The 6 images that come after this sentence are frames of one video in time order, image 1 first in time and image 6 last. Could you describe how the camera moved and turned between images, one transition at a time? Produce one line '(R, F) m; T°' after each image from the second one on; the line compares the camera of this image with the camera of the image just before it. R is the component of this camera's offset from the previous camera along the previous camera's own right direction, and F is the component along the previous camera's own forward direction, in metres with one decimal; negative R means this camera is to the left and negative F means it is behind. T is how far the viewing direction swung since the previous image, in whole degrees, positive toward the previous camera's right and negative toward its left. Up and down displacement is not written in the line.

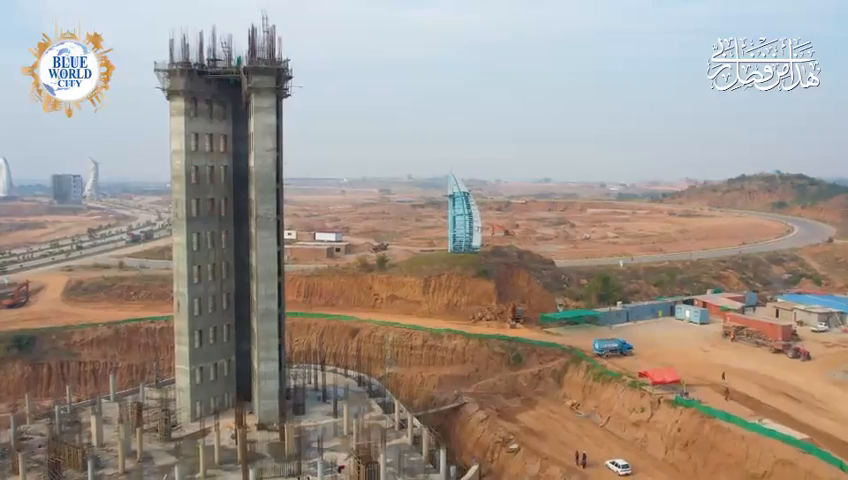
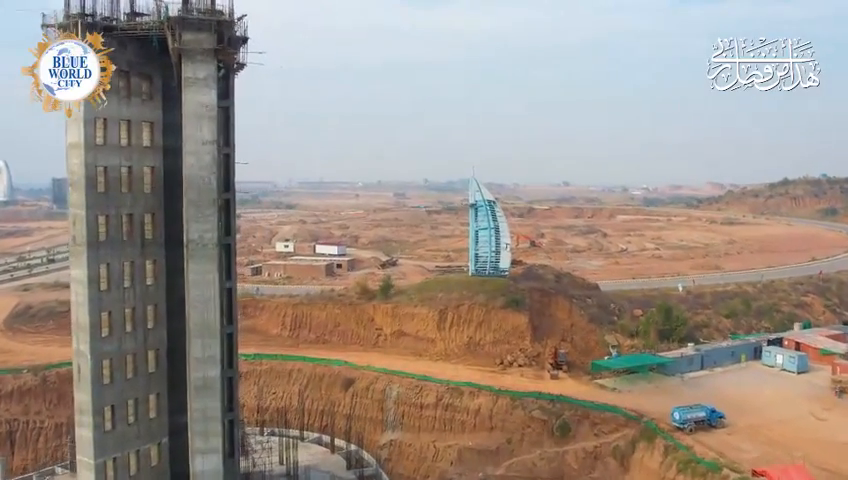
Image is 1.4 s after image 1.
(+0.1, +10.7) m; -1°
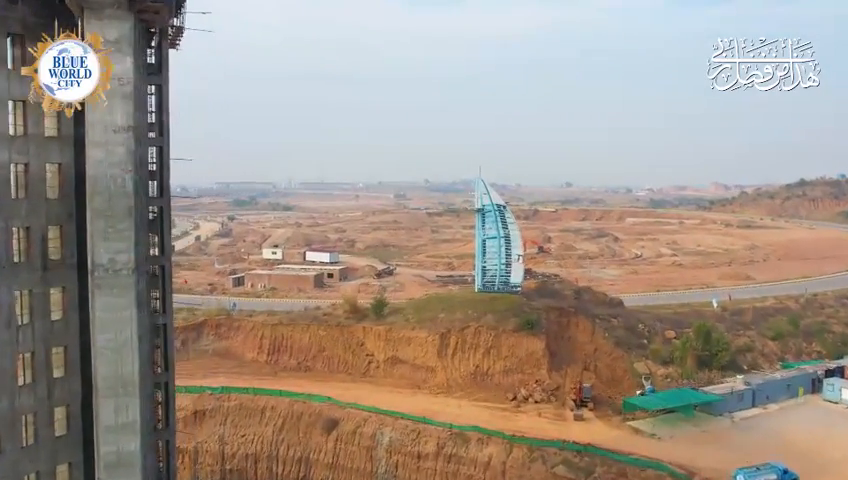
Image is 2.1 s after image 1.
(+0.1, +6.0) m; 0°
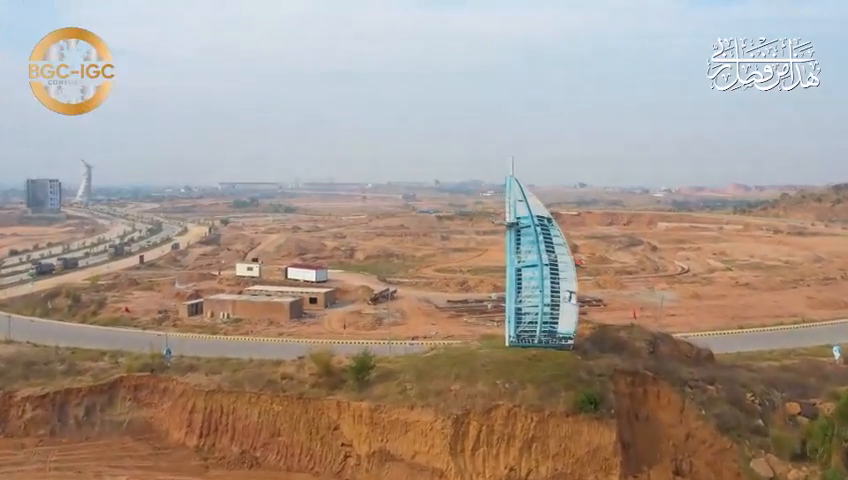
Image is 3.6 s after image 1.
(+0.1, +12.3) m; -1°
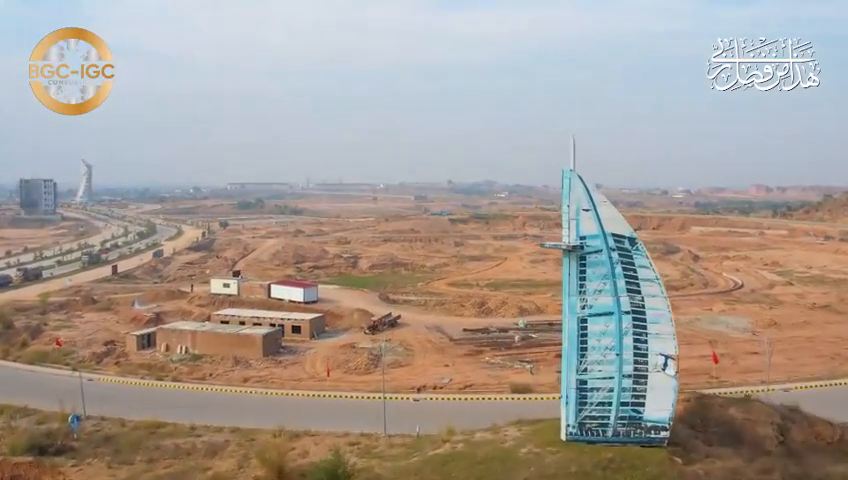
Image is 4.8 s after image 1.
(+0.1, +9.3) m; -1°
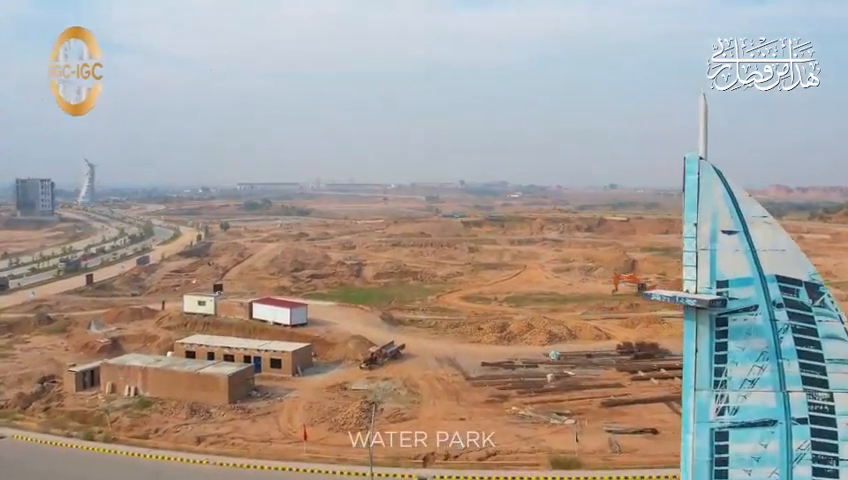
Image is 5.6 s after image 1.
(+0.1, +7.1) m; -1°
